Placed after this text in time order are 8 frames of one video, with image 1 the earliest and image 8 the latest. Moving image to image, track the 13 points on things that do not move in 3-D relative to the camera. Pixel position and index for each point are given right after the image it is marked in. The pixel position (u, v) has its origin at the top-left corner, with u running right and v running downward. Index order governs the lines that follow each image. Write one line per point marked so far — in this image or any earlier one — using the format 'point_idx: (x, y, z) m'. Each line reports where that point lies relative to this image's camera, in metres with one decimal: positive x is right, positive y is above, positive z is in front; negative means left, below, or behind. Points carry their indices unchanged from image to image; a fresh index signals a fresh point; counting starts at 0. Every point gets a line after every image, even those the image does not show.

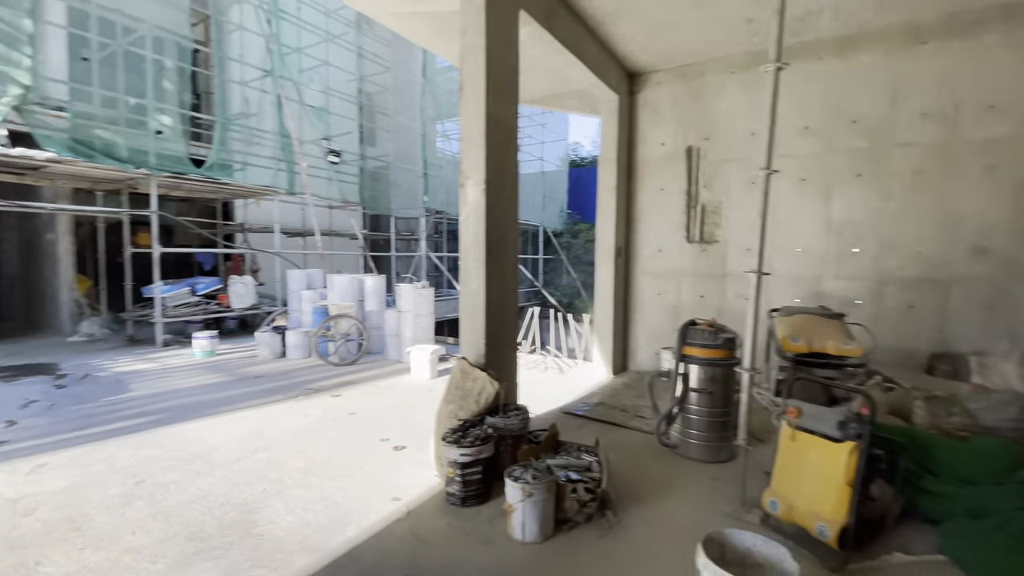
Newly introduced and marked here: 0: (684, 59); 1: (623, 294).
0: (+2.0, +2.6, +5.4) m
1: (+1.4, -0.1, +5.9) m
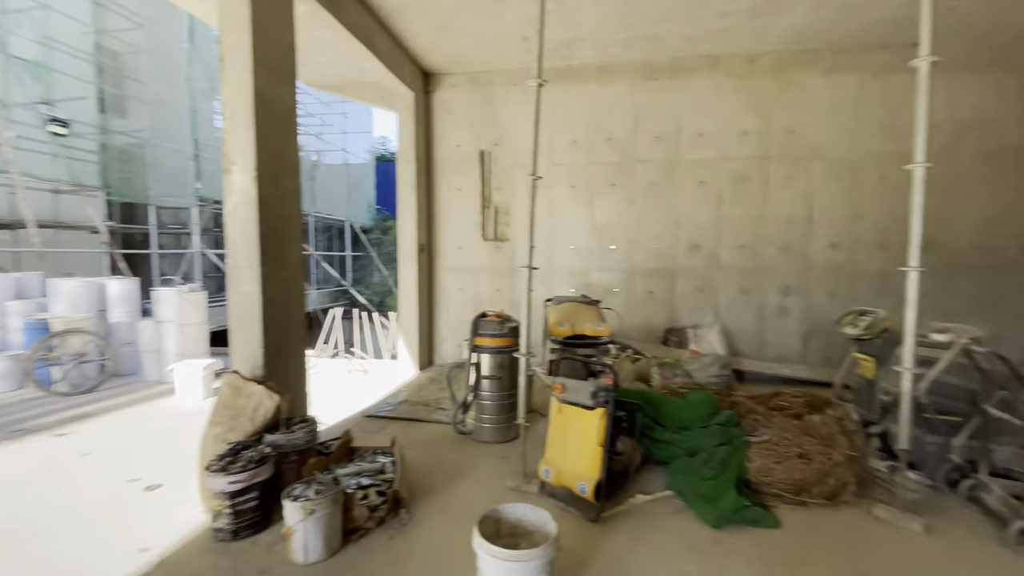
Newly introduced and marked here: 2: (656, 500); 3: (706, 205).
0: (-0.4, +2.7, +5.6) m
1: (-1.1, 0.0, +6.0) m
2: (+0.8, -1.3, +2.7) m
3: (+2.2, +0.9, +5.2) m
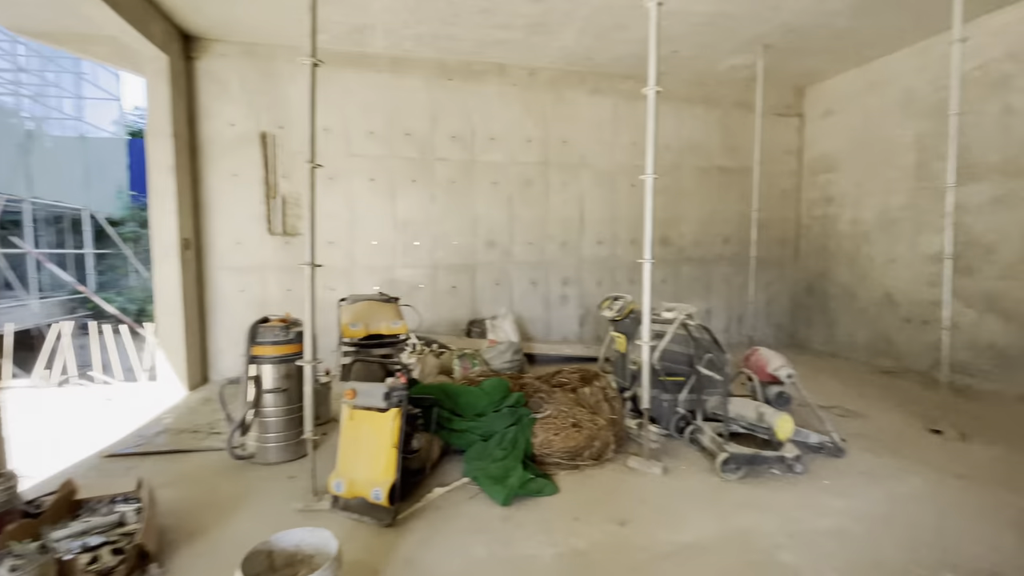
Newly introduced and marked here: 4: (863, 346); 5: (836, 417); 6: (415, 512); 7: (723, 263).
0: (-2.8, +2.7, +4.9) m
1: (-3.4, -0.1, +5.0) m
2: (-0.4, -1.2, +2.8) m
3: (-0.1, +1.0, +5.6) m
4: (+4.1, -0.7, +5.4) m
5: (+2.4, -1.0, +3.5) m
6: (-0.5, -1.3, +2.6) m
7: (+2.8, +0.3, +6.2) m
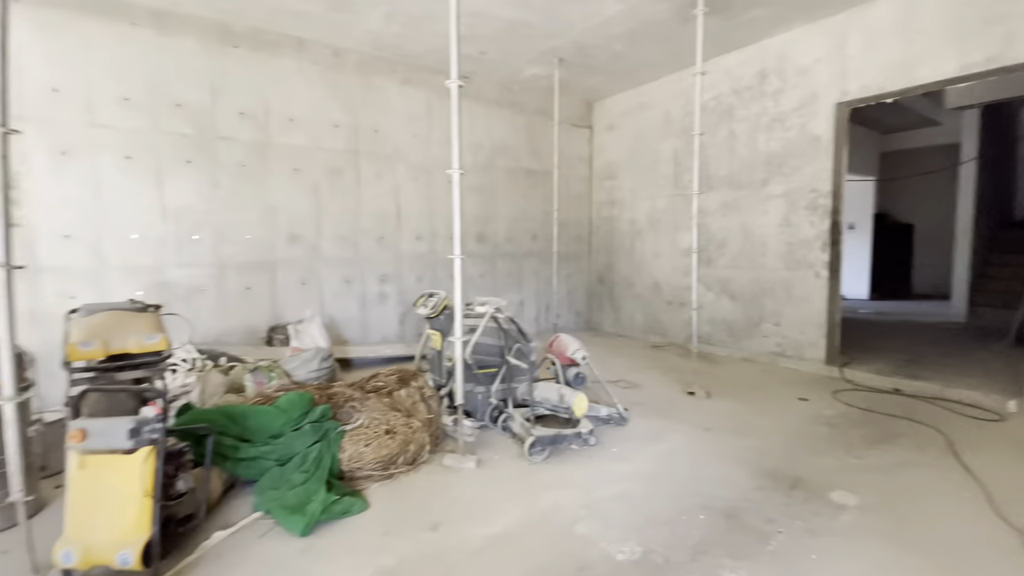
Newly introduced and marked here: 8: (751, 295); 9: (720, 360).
0: (-4.5, +2.6, +3.4) m
1: (-5.1, -0.2, +3.3) m
2: (-1.4, -1.2, +2.4) m
3: (-2.2, +1.0, +5.0) m
4: (+1.8, -0.5, +6.4) m
5: (+1.0, -0.9, +4.0) m
6: (-1.5, -1.3, +2.1) m
7: (+0.3, +0.4, +6.6) m
8: (+2.6, -0.1, +5.0) m
9: (+2.3, -0.8, +5.1) m
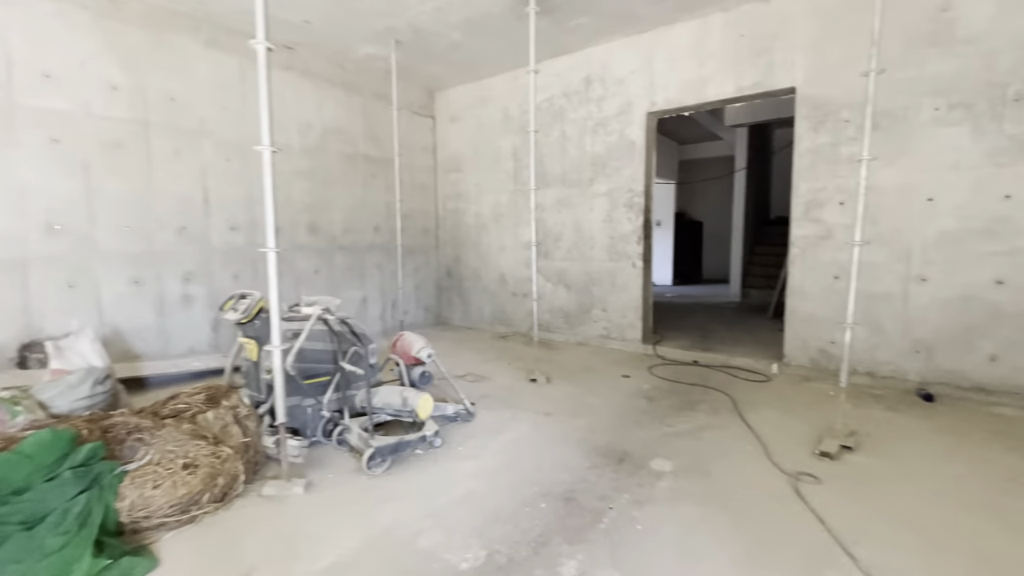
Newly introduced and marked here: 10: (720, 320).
0: (-5.5, +2.4, +1.6) m
1: (-5.9, -0.3, +1.4) m
2: (-2.1, -1.3, +1.7) m
3: (-3.8, +1.0, +3.9) m
4: (-0.3, -0.4, +6.5) m
5: (-0.4, -0.8, +4.0) m
6: (-2.1, -1.3, +1.4) m
7: (-1.9, +0.5, +6.2) m
8: (+0.8, 0.0, +5.4) m
9: (+0.5, -0.7, +5.4) m
10: (+2.8, -0.4, +6.2) m
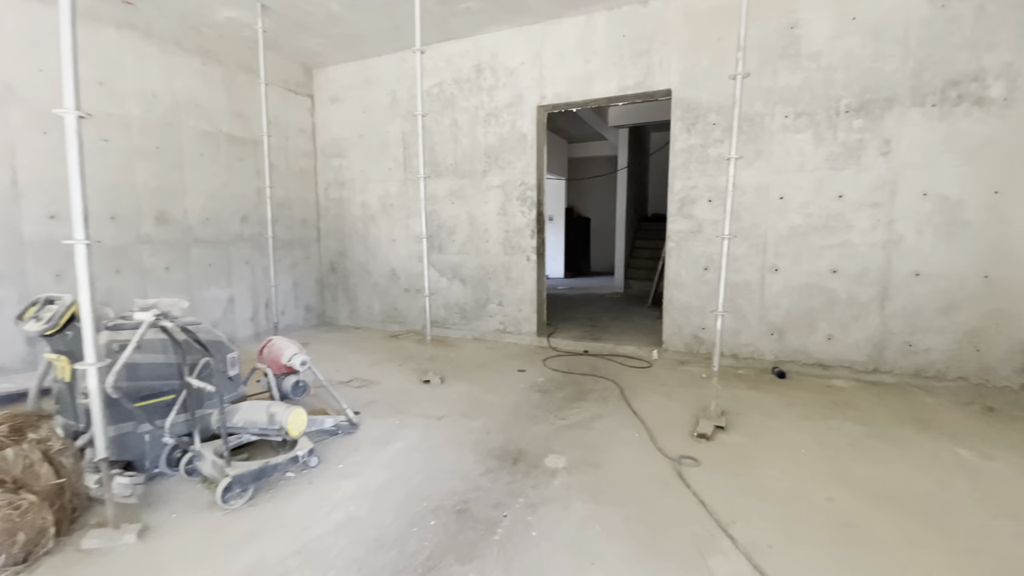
0: (-5.8, +2.3, +0.2) m
1: (-6.1, -0.4, -0.1) m
2: (-2.4, -1.3, +1.1) m
3: (-4.6, +0.9, +2.8) m
4: (-1.7, -0.4, +6.1) m
5: (-1.2, -0.8, +3.7) m
6: (-2.4, -1.4, +0.8) m
7: (-3.2, +0.5, +5.5) m
8: (-0.4, +0.1, +5.3) m
9: (-0.7, -0.6, +5.2) m
10: (+1.3, -0.3, +6.5) m
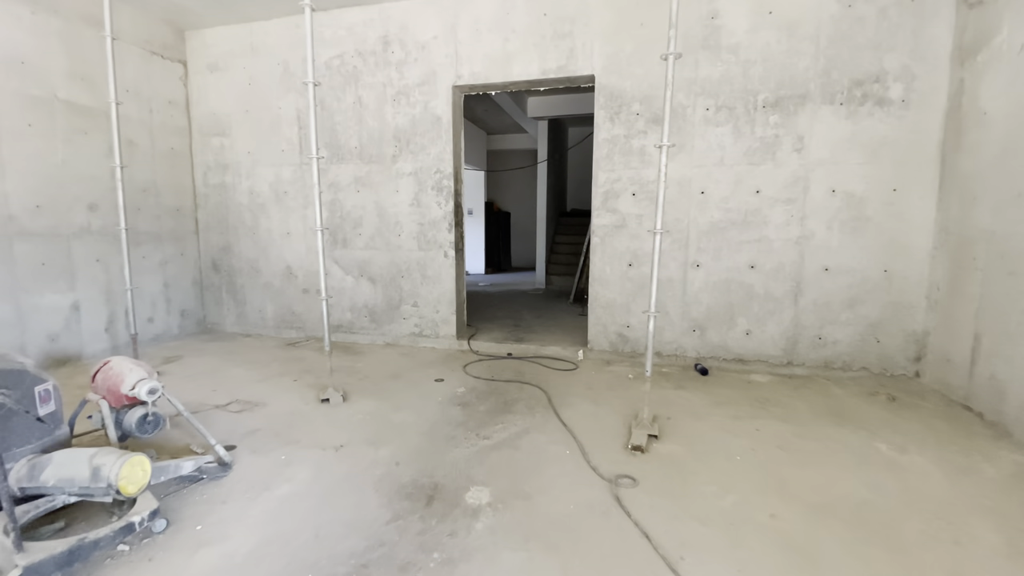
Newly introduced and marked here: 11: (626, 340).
0: (-5.7, +2.2, -1.2) m
1: (-6.0, -0.6, -1.5) m
2: (-2.5, -1.4, +0.3) m
3: (-4.9, +0.8, +1.5) m
4: (-2.7, -0.4, +5.3) m
5: (-1.8, -0.8, +3.0) m
6: (-2.4, -1.4, 0.0) m
7: (-4.1, +0.5, +4.5) m
8: (-1.3, +0.1, +4.7) m
9: (-1.5, -0.6, +4.7) m
10: (+0.2, -0.3, +6.2) m
11: (+1.0, -0.5, +4.2) m
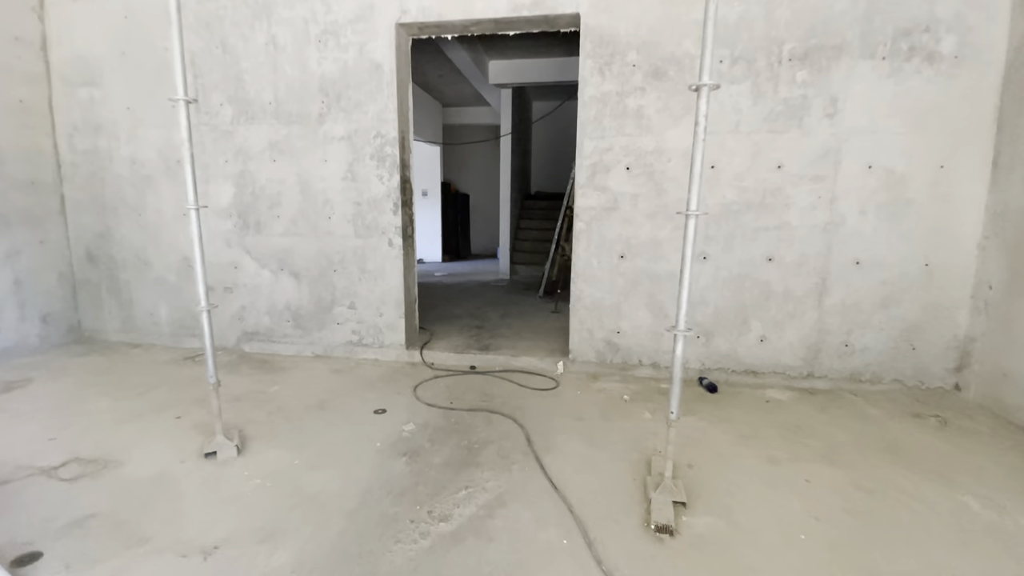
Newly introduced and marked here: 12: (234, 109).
0: (-5.5, +2.0, -2.7) m
1: (-5.7, -0.8, -2.9) m
2: (-2.4, -1.5, -0.8) m
3: (-5.0, +0.7, +0.2) m
4: (-3.1, -0.3, +4.2) m
5: (-1.9, -0.9, +2.0) m
6: (-2.3, -1.6, -1.0) m
7: (-4.3, +0.5, +3.2) m
8: (-1.6, +0.1, +3.7) m
9: (-1.8, -0.6, +3.7) m
10: (-0.2, -0.2, +5.4) m
11: (+0.8, -0.4, +3.4) m
12: (-2.2, +1.4, +3.7) m
